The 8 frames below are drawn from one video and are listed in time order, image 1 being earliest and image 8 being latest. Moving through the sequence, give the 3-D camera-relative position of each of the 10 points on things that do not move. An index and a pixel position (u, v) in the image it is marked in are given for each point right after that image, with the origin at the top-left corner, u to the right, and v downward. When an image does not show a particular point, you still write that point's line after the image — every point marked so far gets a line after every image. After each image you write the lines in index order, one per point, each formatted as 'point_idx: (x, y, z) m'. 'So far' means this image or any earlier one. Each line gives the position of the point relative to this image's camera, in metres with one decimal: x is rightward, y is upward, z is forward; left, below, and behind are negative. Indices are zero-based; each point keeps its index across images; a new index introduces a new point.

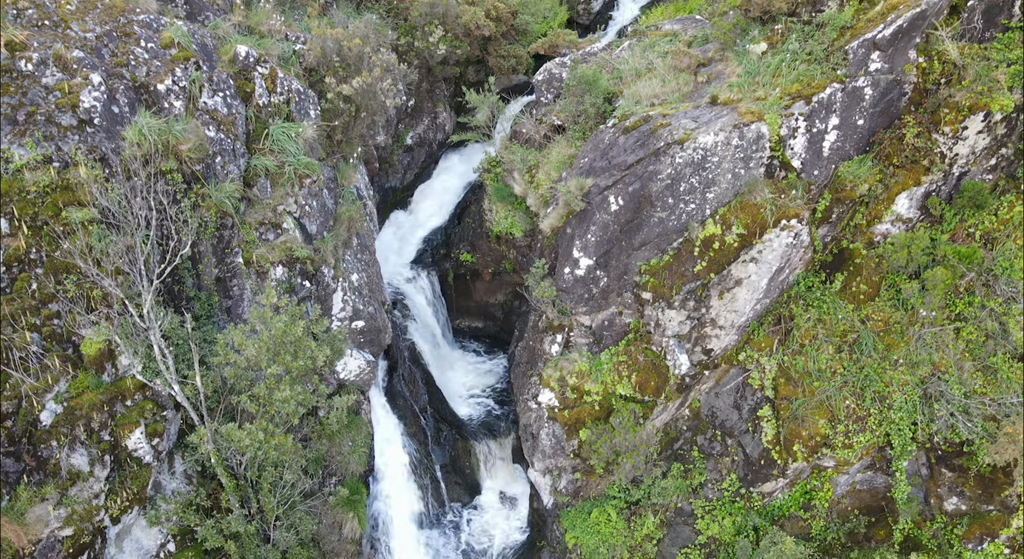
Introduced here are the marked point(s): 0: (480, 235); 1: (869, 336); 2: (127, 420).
0: (-0.7, +0.9, +13.1) m
1: (+4.7, -0.8, +8.5) m
2: (-4.4, -1.6, +7.4) m
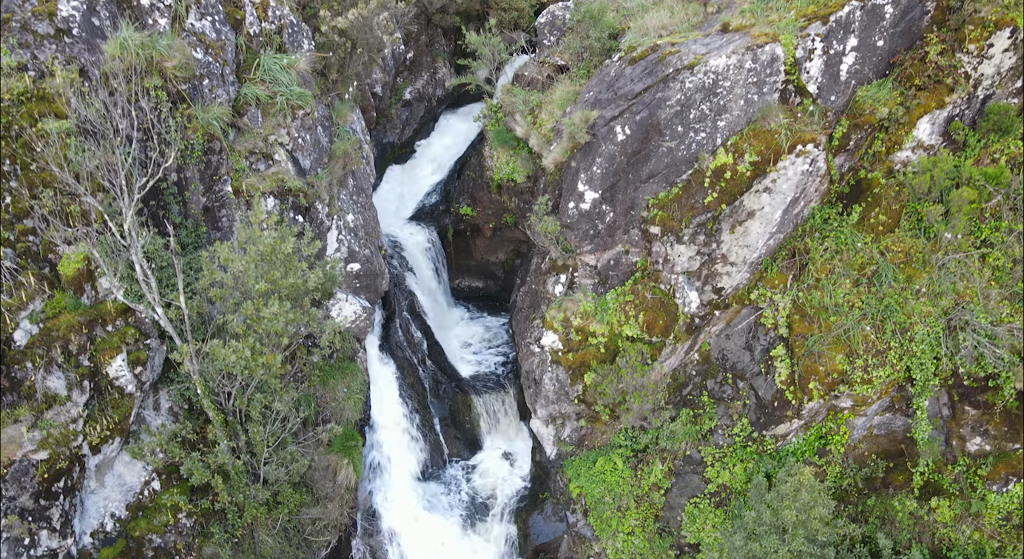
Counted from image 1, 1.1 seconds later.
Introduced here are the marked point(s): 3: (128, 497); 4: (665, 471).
0: (-0.6, +1.8, +12.7) m
1: (+4.7, +0.1, +8.1) m
2: (-4.4, -0.7, +7.0) m
3: (-4.4, -2.5, +7.4) m
4: (+2.2, -2.8, +9.4) m
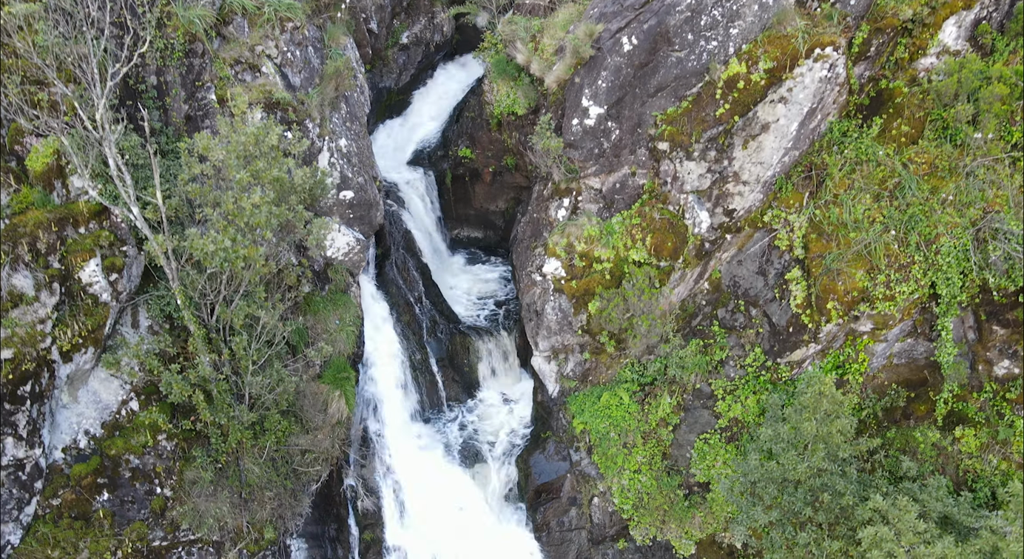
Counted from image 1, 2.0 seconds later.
0: (-0.6, +2.9, +12.2) m
1: (+4.7, +1.2, +7.6) m
2: (-4.4, +0.3, +6.6) m
3: (-4.4, -1.5, +7.0) m
4: (+2.2, -1.7, +8.9) m
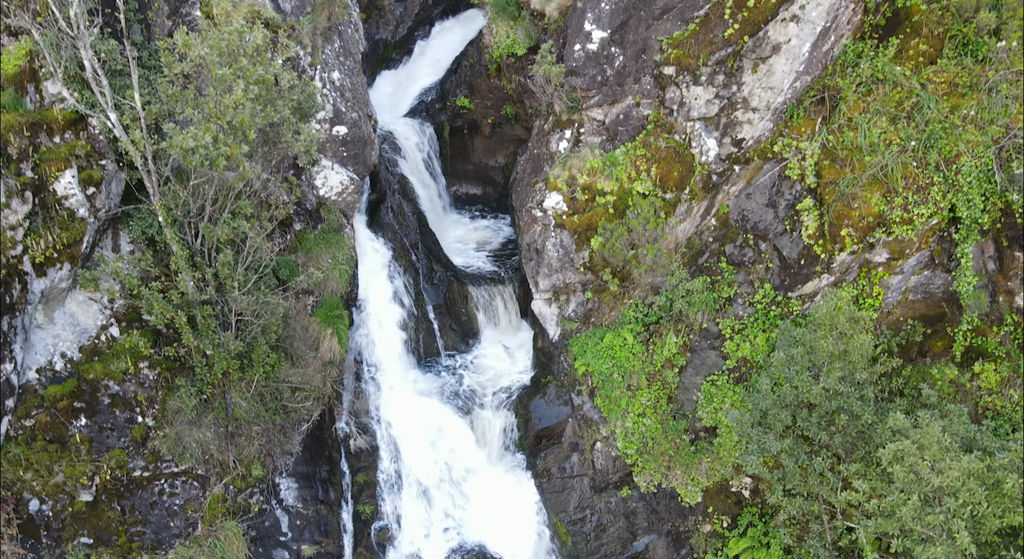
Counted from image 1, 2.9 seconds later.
0: (-0.6, +3.8, +11.9) m
1: (+4.7, +2.0, +7.2) m
2: (-4.4, +1.2, +6.2) m
3: (-4.4, -0.6, +6.6) m
4: (+2.2, -0.9, +8.6) m
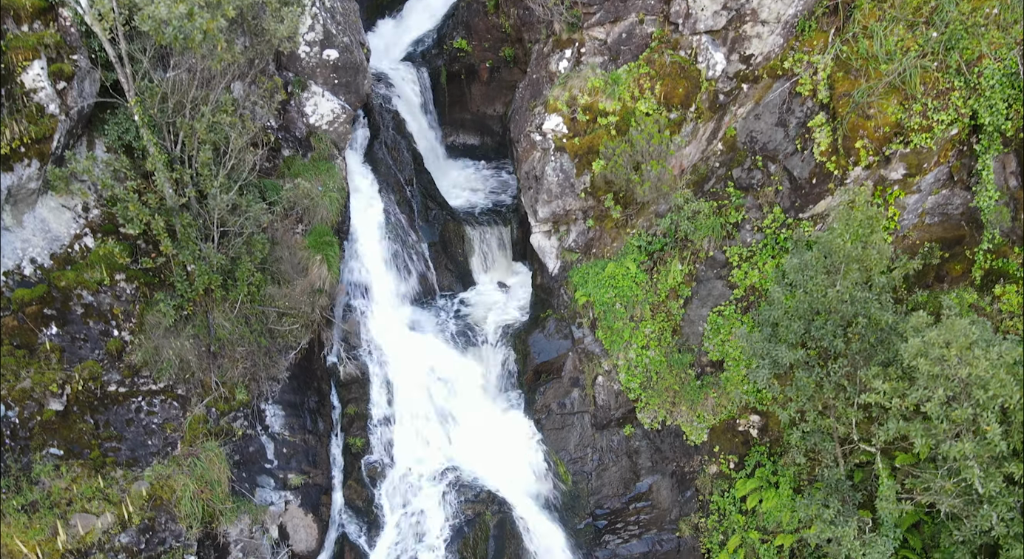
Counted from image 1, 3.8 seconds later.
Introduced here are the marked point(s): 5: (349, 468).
0: (-0.7, +4.7, +11.5) m
1: (+4.7, +3.0, +6.9) m
2: (-4.4, +2.1, +5.9) m
3: (-4.4, +0.3, +6.2) m
4: (+2.2, +0.1, +8.2) m
5: (-2.0, -2.3, +7.8) m
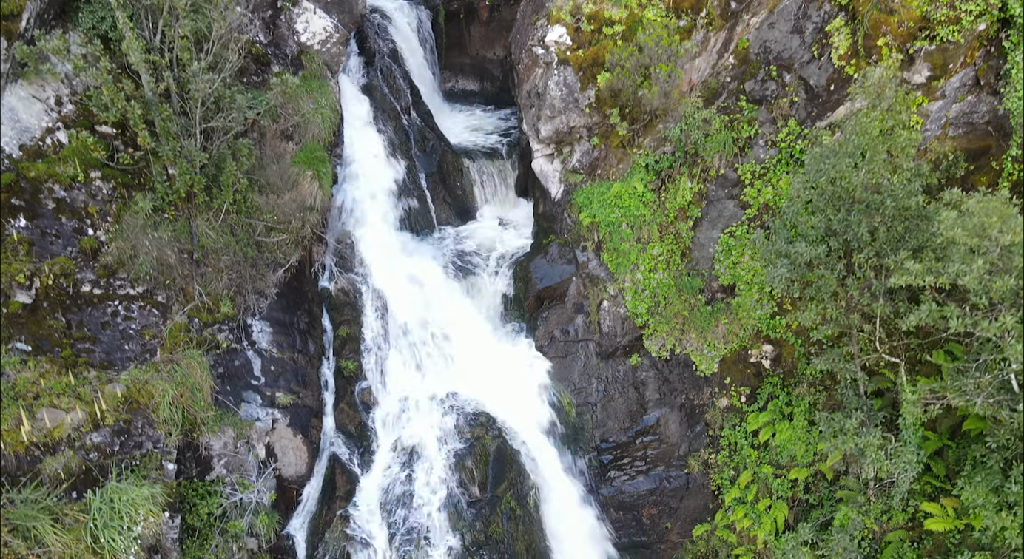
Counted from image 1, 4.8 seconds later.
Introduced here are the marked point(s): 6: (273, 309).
0: (-0.6, +5.7, +11.1) m
1: (+4.7, +4.0, +6.5) m
2: (-4.4, +3.1, +5.4) m
3: (-4.4, +1.3, +5.8) m
4: (+2.2, +1.1, +7.8) m
5: (-2.0, -1.3, +7.4) m
6: (-2.6, -0.3, +7.1) m
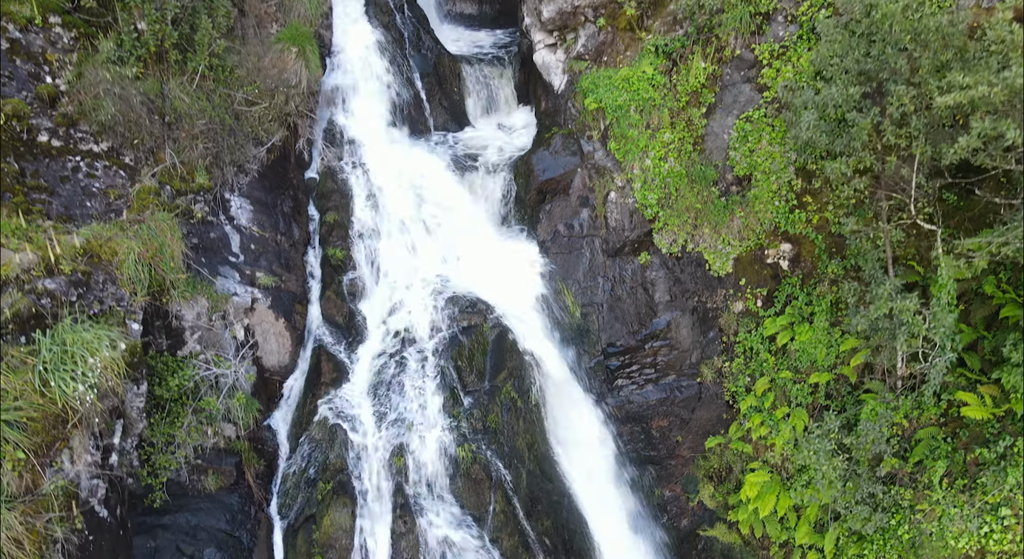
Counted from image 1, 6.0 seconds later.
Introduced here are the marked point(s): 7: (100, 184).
0: (-0.7, +7.0, +10.5) m
1: (+4.7, +5.2, +5.9) m
2: (-4.4, +4.4, +4.9) m
3: (-4.4, +2.5, +5.3) m
4: (+2.2, +2.3, +7.2) m
5: (-1.9, 0.0, +6.9) m
6: (-2.6, +0.9, +6.6) m
7: (-3.5, +0.8, +5.5) m
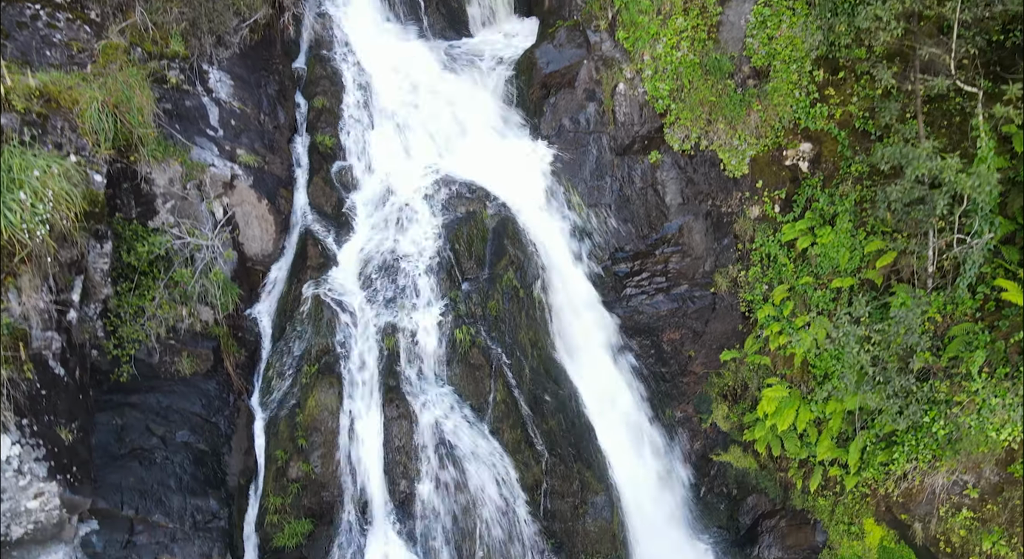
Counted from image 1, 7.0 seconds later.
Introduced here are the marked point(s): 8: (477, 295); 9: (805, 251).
0: (-0.6, +8.1, +10.0) m
1: (+4.7, +6.3, +5.4) m
2: (-4.4, +5.4, +4.4) m
3: (-4.4, +3.6, +4.8) m
4: (+2.2, +3.4, +6.7) m
5: (-1.9, +1.1, +6.4) m
6: (-2.6, +2.0, +6.1) m
7: (-3.5, +1.9, +5.0) m
8: (-0.3, -0.2, +5.7) m
9: (+3.0, +0.4, +6.6) m
